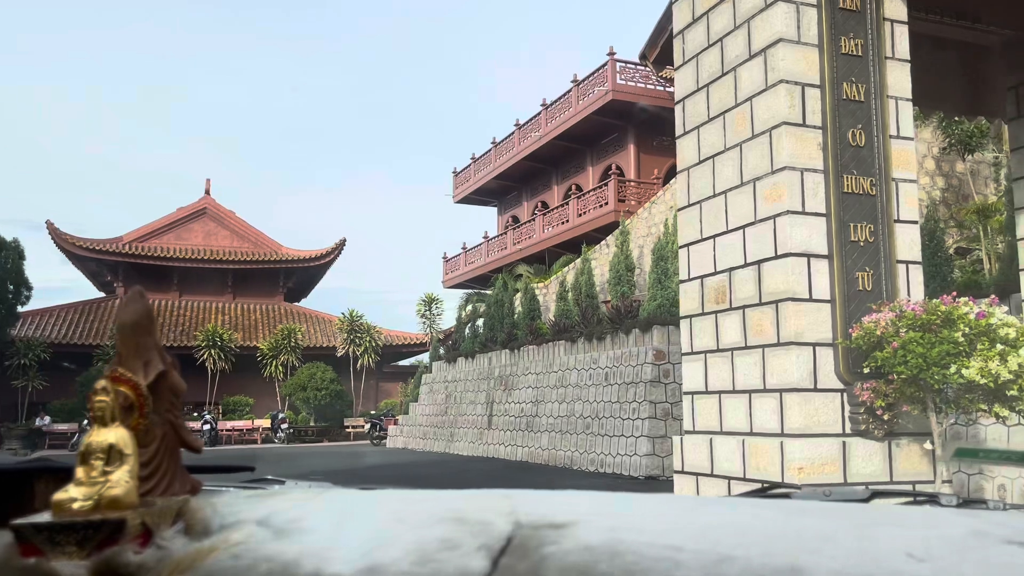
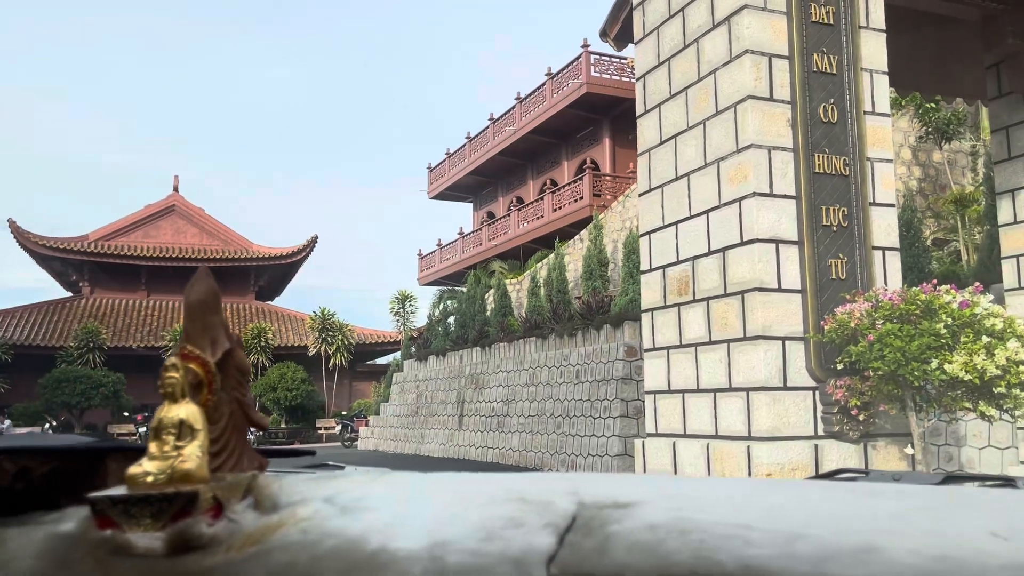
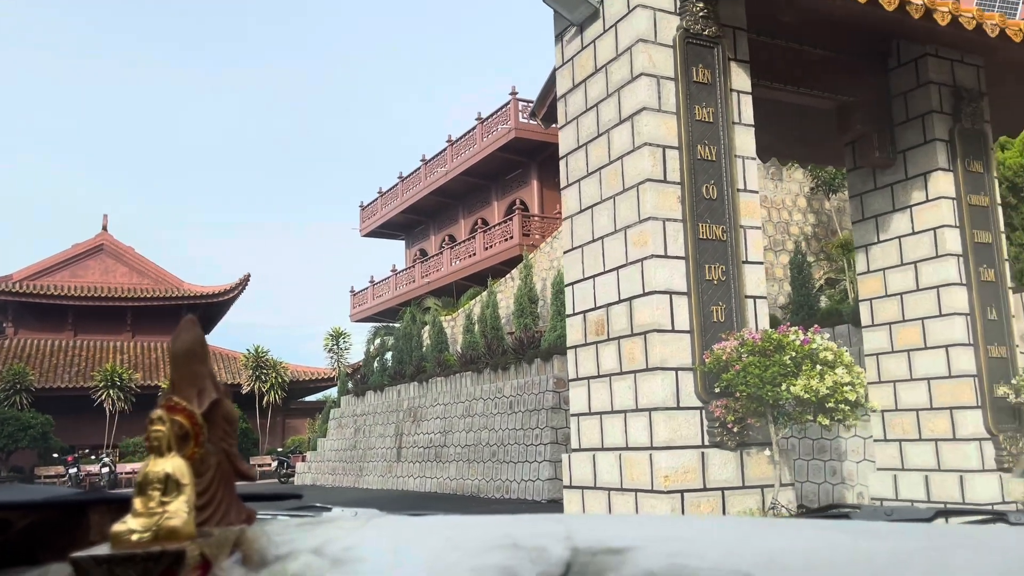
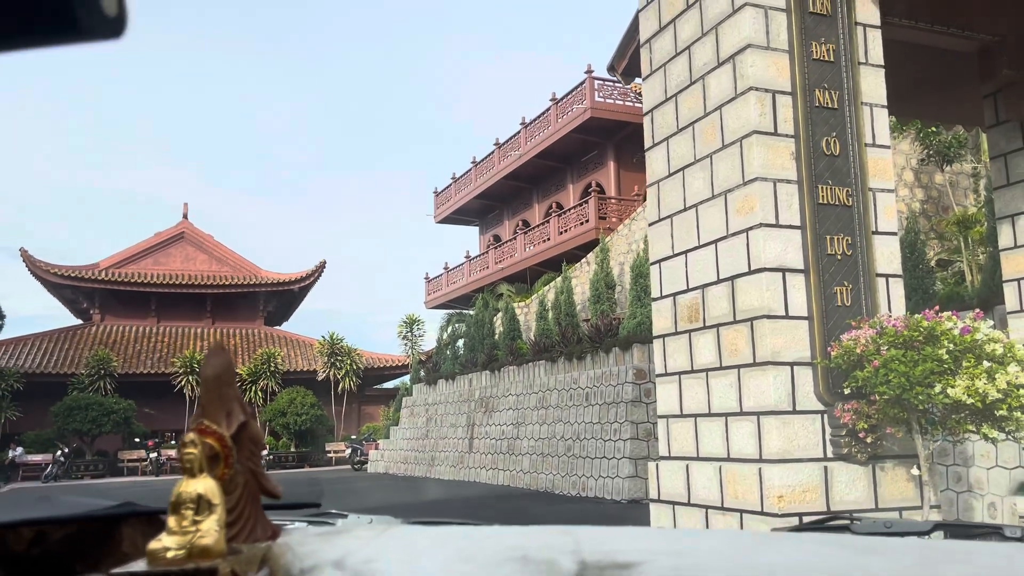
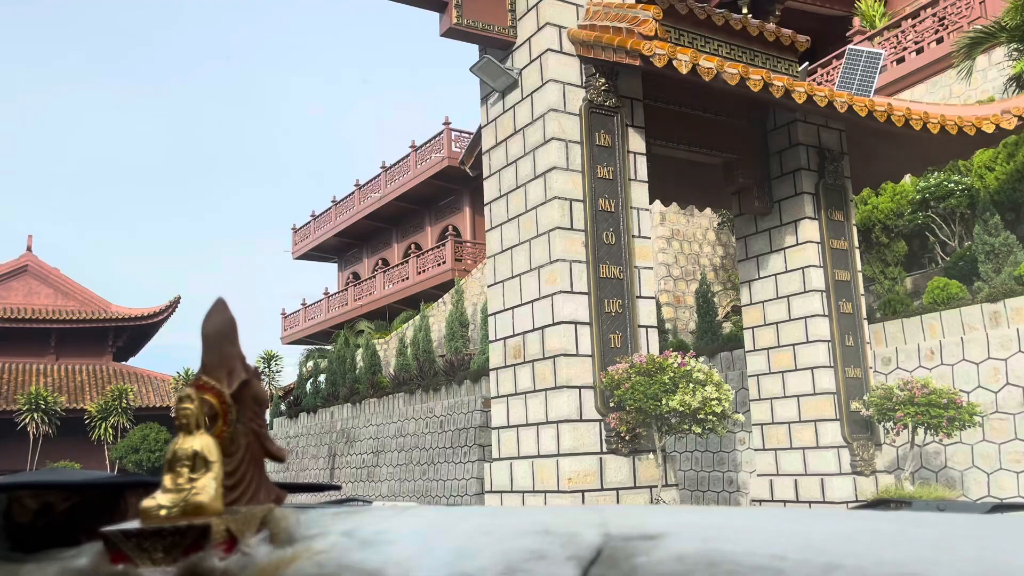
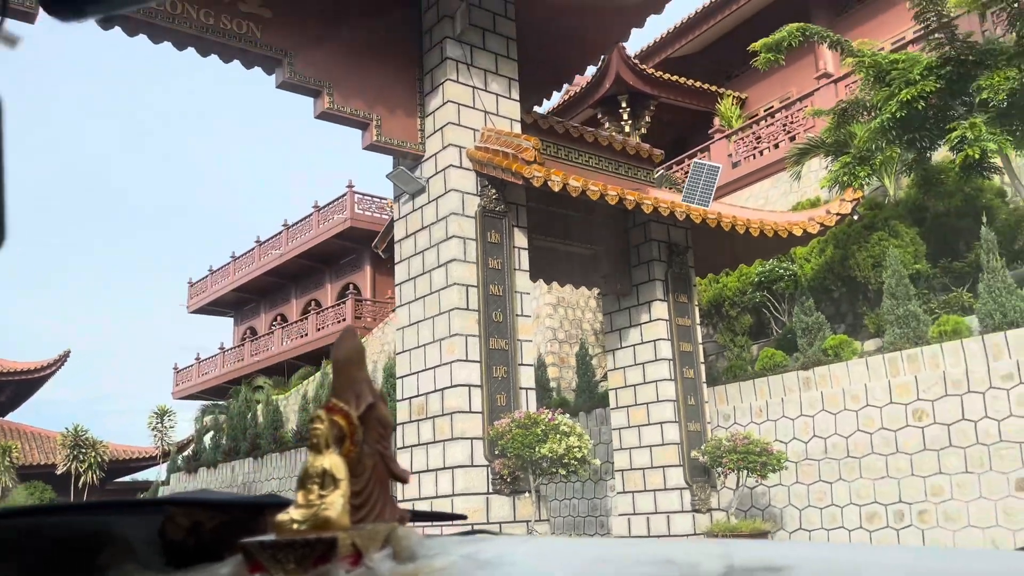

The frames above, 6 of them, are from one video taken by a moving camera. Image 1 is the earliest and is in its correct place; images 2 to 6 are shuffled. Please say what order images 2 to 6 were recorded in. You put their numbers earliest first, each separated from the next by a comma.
2, 4, 3, 5, 6
